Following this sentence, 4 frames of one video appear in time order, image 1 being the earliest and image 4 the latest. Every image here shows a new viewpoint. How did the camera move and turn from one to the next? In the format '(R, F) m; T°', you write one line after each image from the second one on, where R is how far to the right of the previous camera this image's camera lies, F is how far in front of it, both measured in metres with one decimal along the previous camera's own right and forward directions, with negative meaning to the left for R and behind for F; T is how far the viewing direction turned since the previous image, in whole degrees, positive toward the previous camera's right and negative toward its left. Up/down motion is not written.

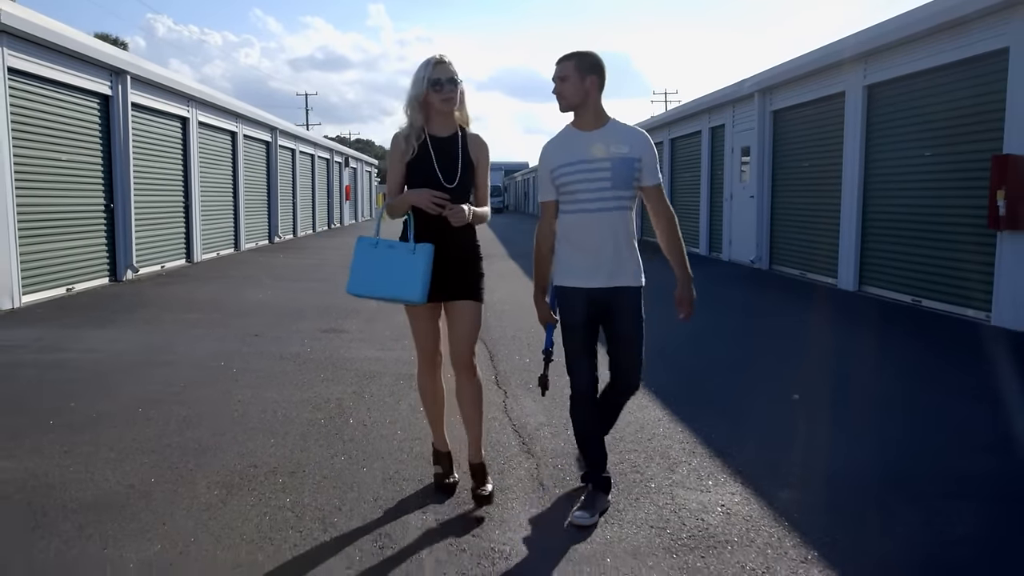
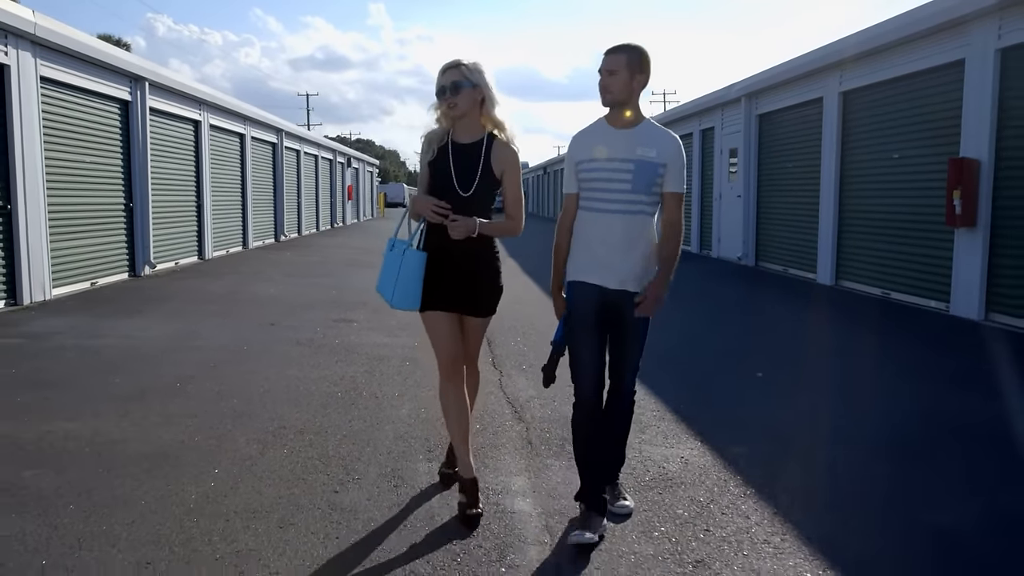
(0.0, -0.7) m; 0°
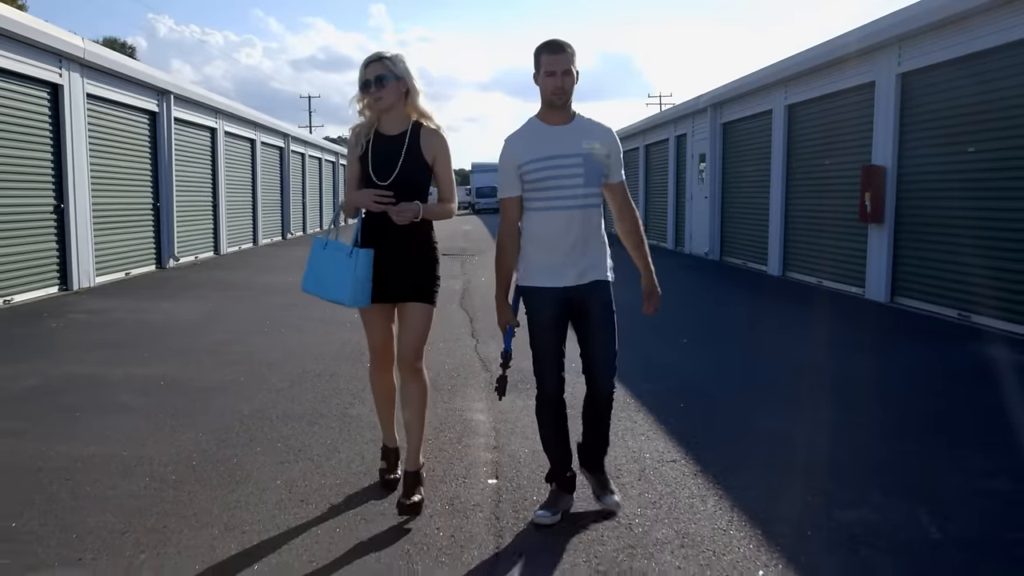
(+0.3, -1.6) m; 0°
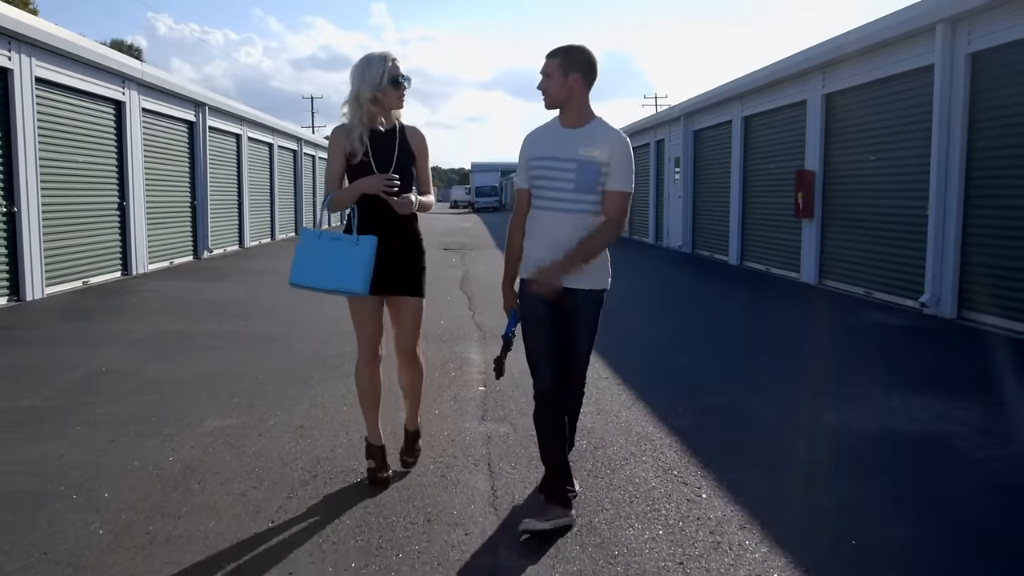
(+0.1, -2.0) m; 0°
